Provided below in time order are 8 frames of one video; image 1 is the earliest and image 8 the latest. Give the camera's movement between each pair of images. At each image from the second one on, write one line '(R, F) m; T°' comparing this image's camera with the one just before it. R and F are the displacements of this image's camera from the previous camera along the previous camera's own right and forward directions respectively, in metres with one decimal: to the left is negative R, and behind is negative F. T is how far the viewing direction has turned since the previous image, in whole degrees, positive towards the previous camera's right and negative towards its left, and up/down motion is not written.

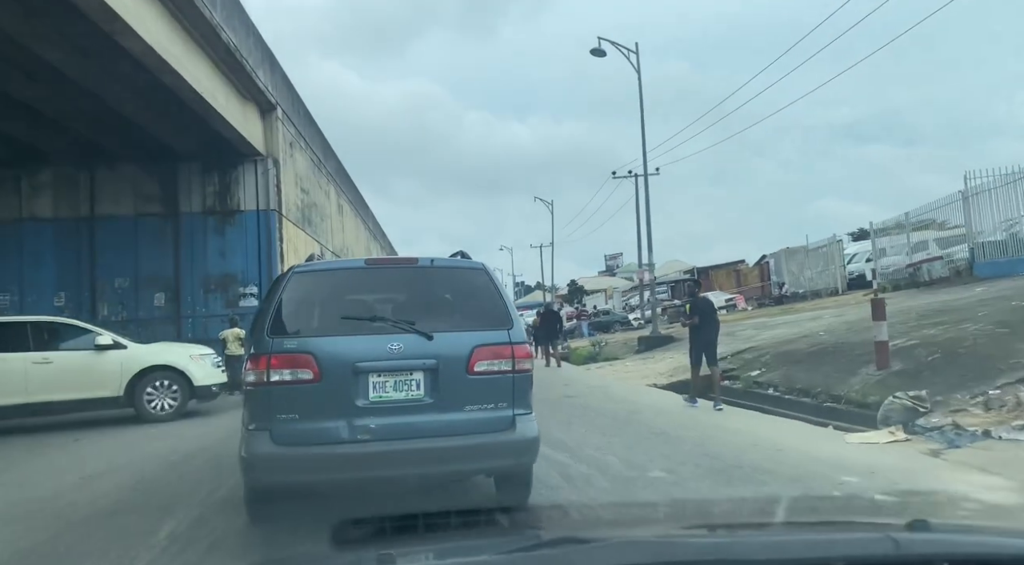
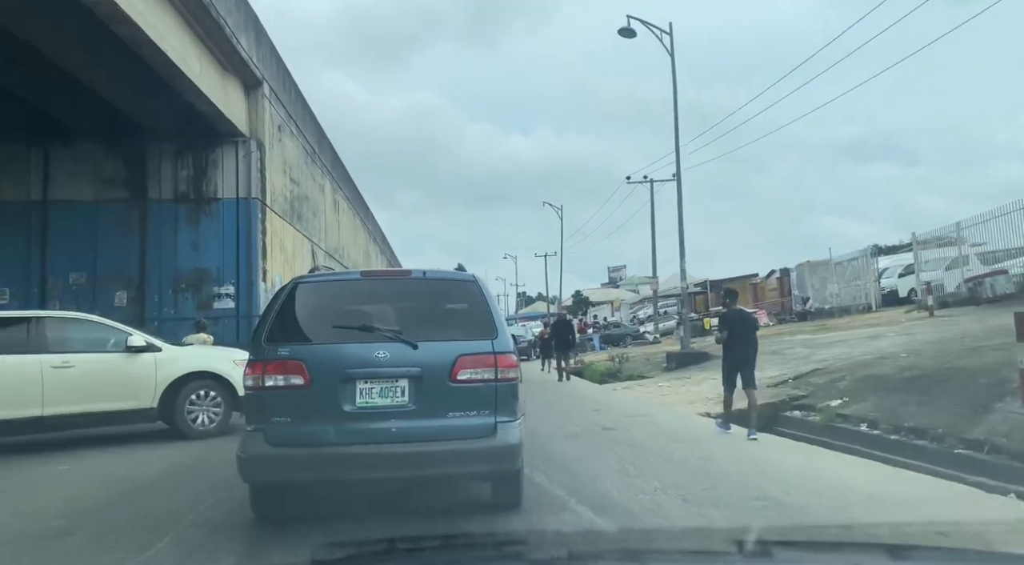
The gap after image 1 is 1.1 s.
(-0.1, +0.8) m; 0°
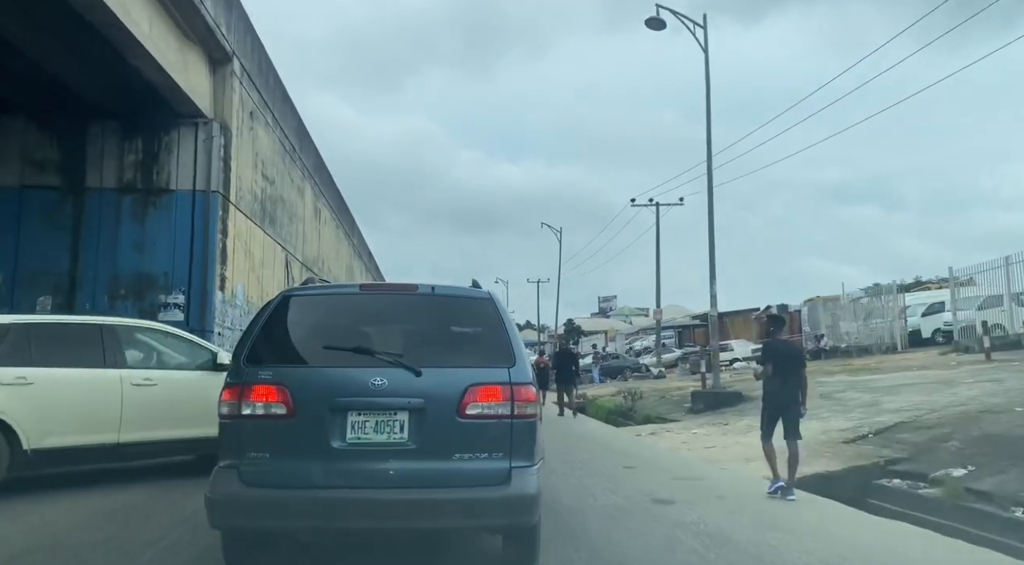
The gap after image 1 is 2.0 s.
(-0.2, +0.8) m; +1°
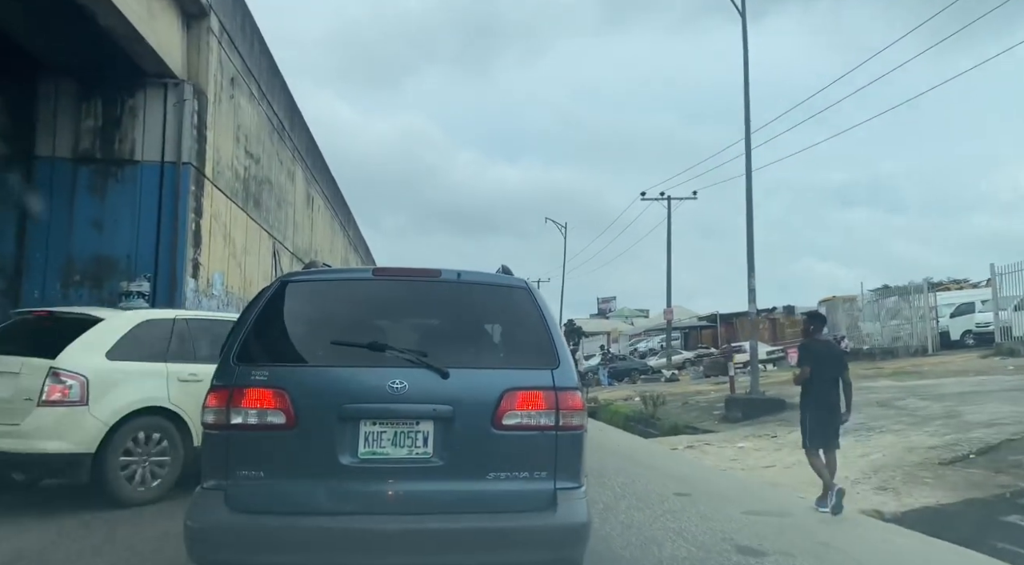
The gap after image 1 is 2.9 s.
(-0.2, +0.5) m; 0°
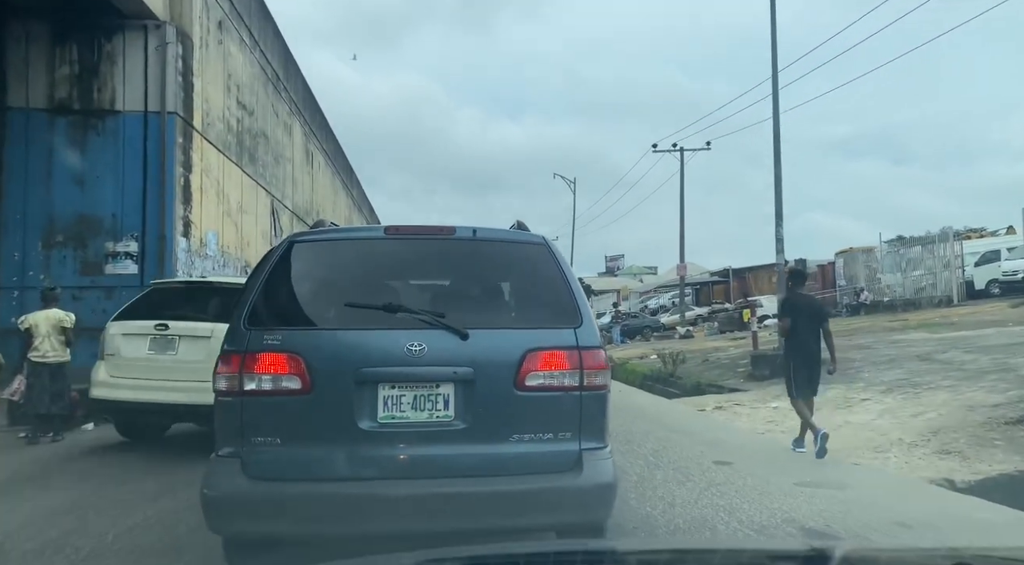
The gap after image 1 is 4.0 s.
(-0.1, +0.2) m; 0°
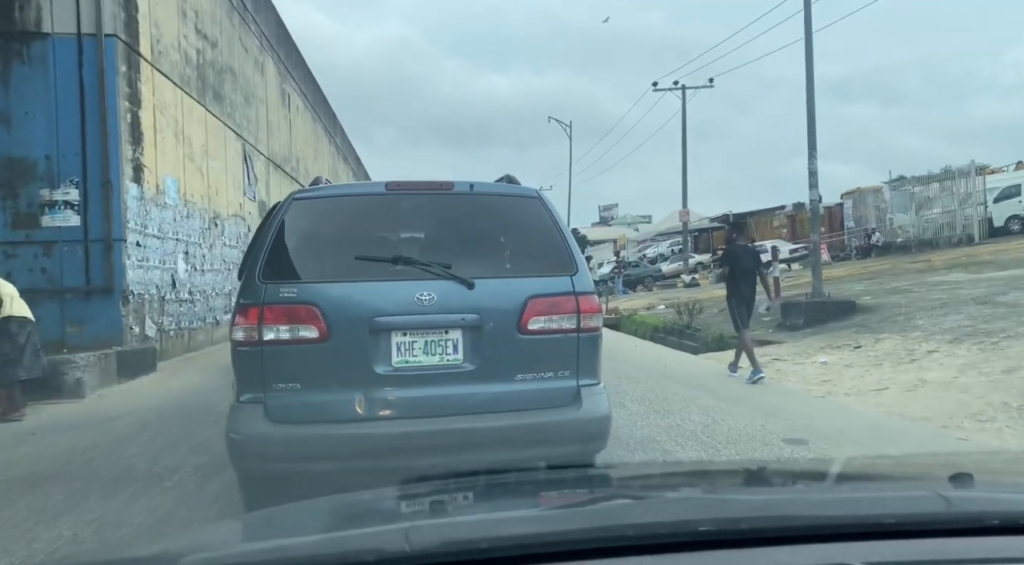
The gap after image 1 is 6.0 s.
(-0.1, +0.5) m; +1°
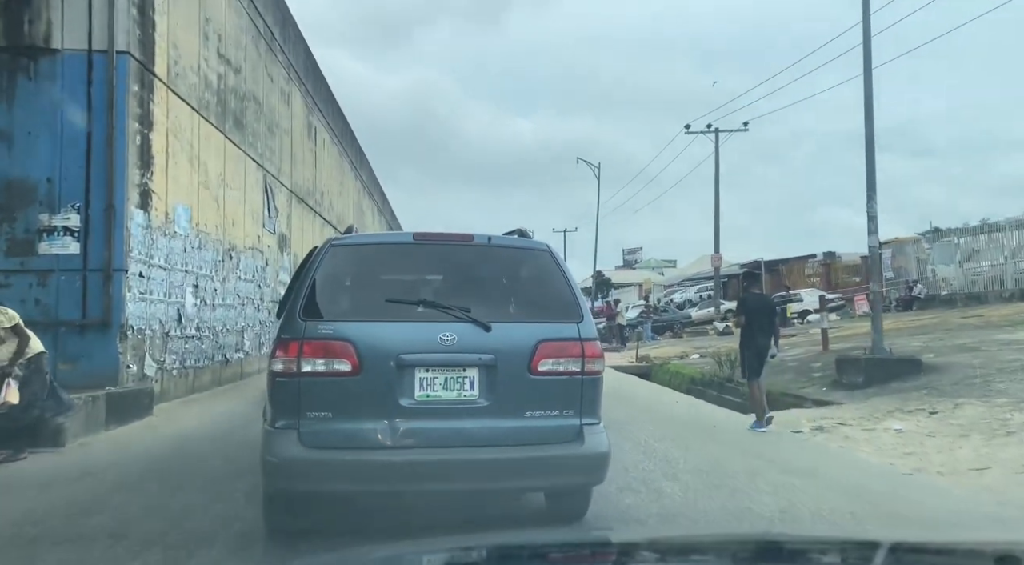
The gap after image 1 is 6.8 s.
(-0.1, +0.3) m; -2°
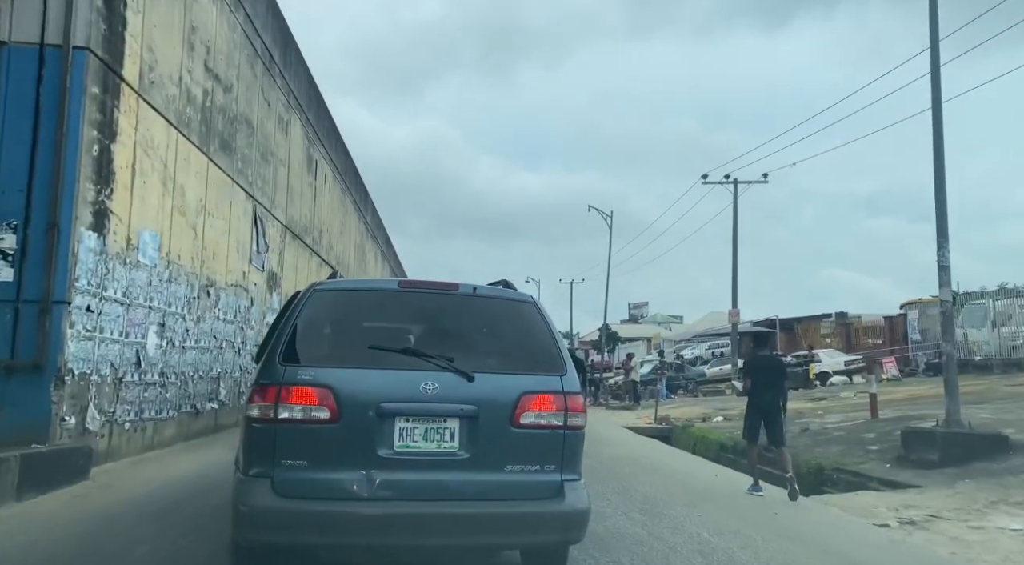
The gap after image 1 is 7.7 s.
(-0.1, +0.6) m; 0°
